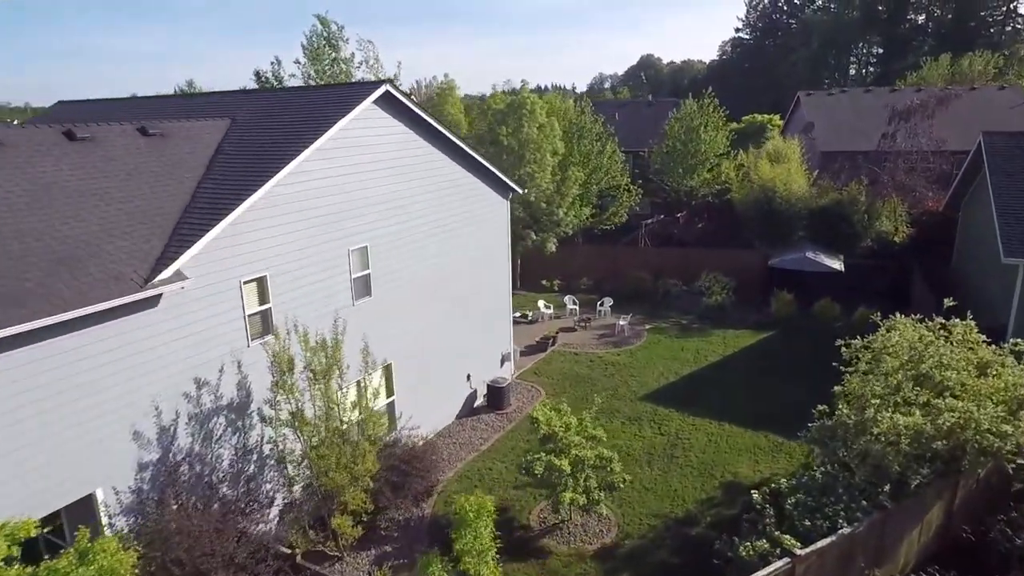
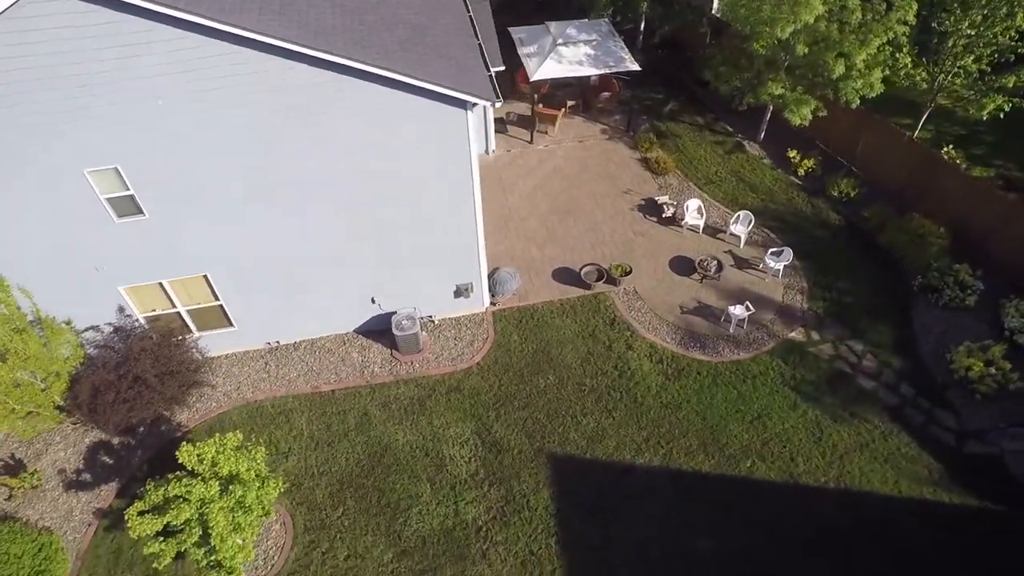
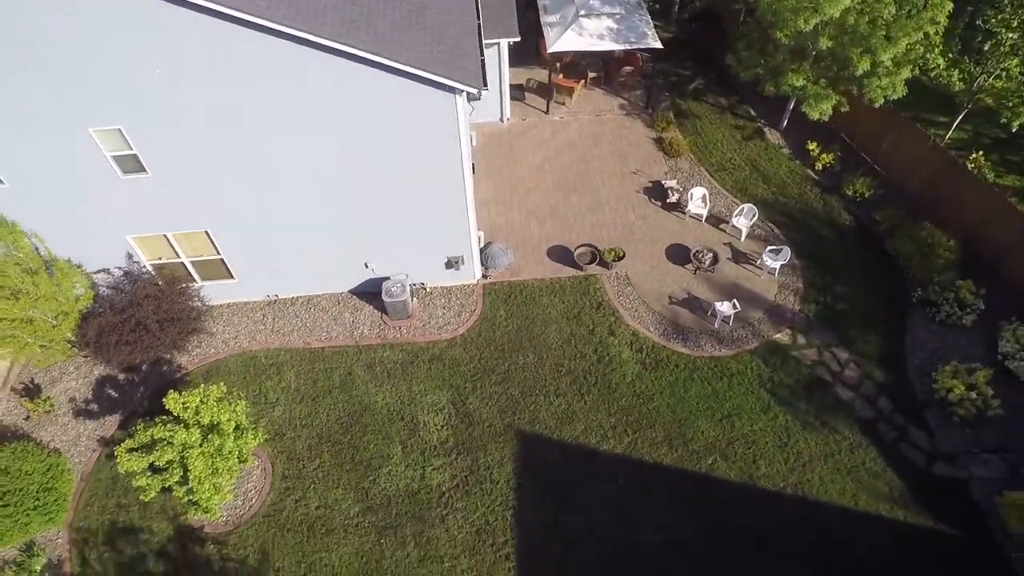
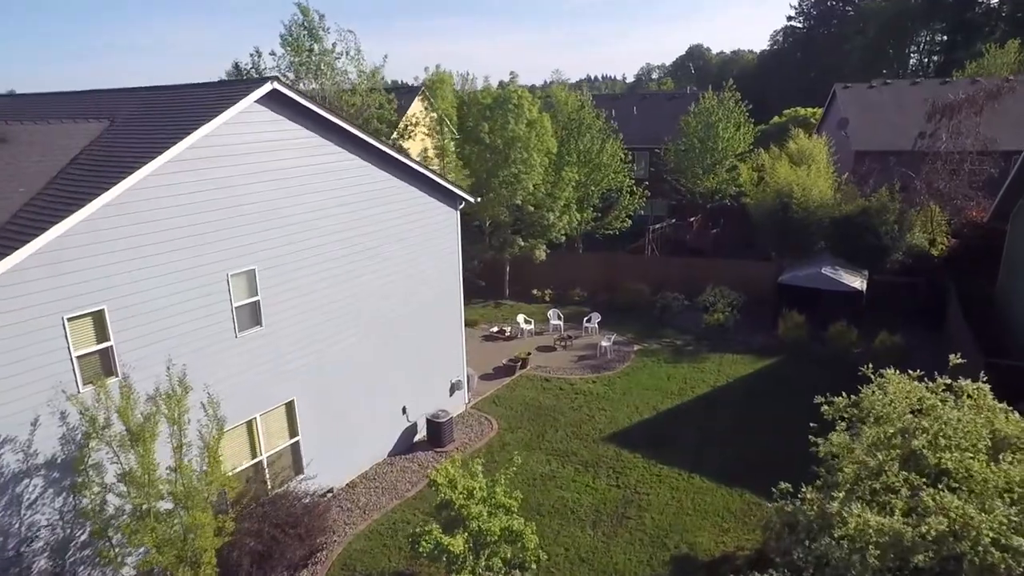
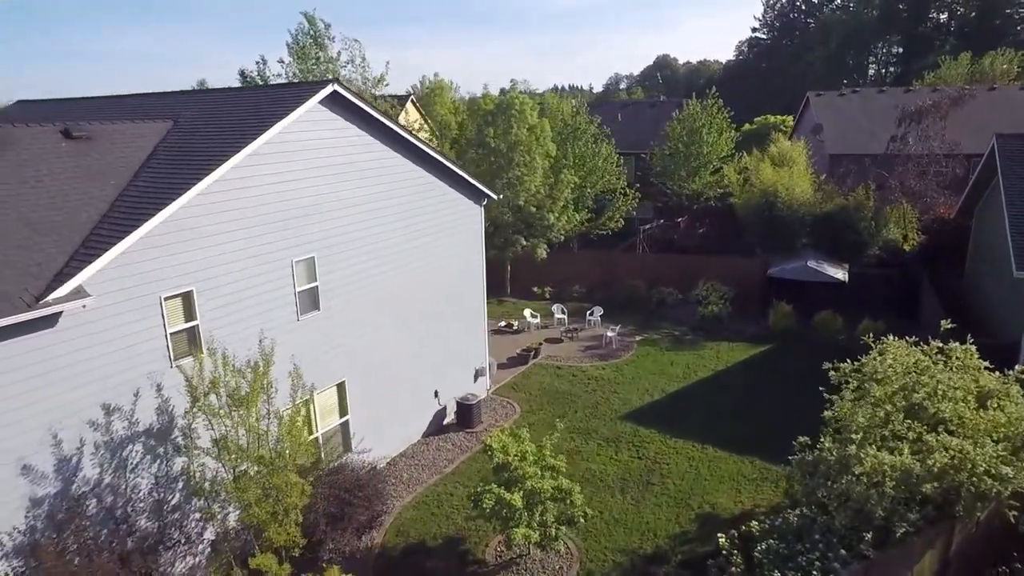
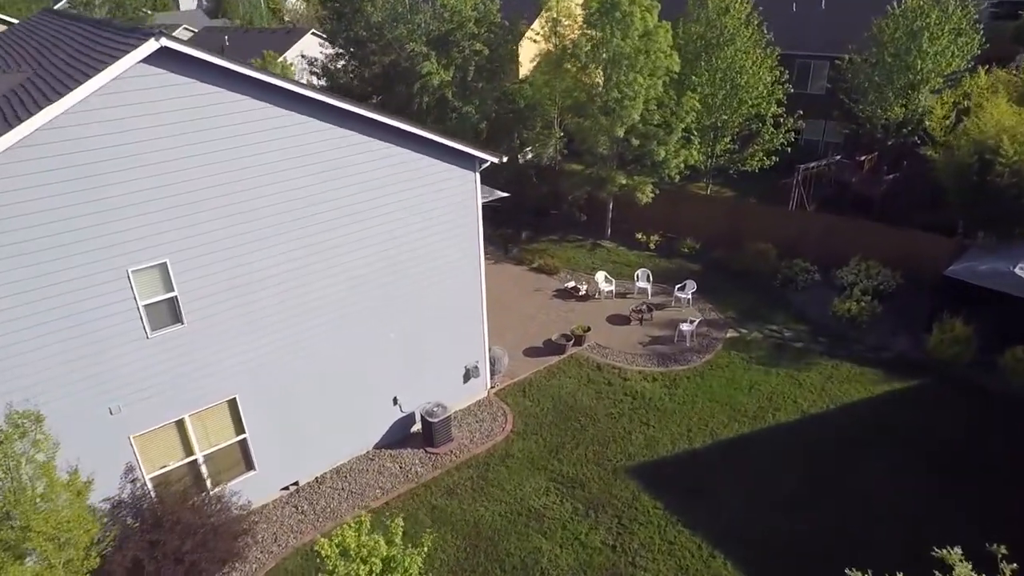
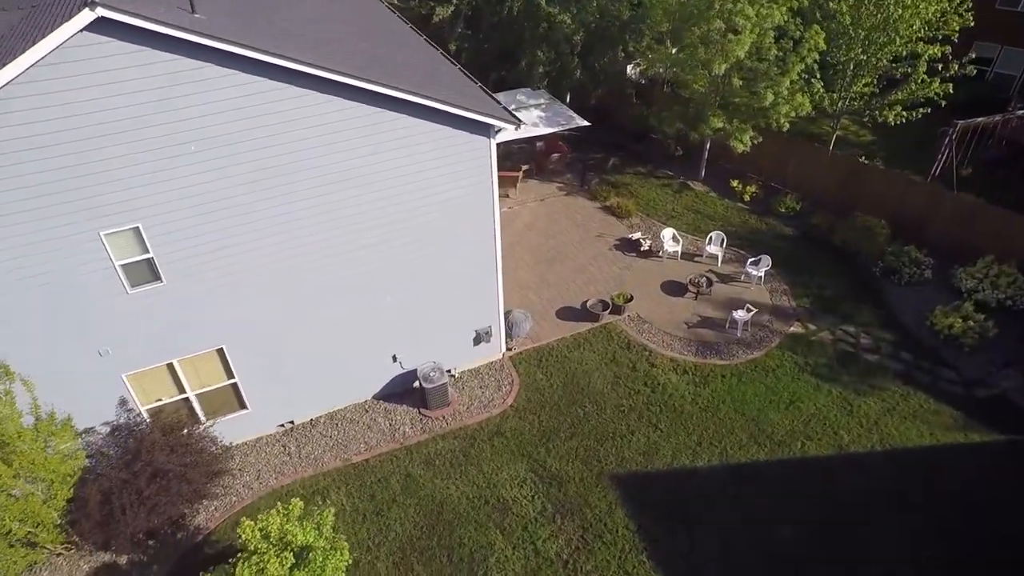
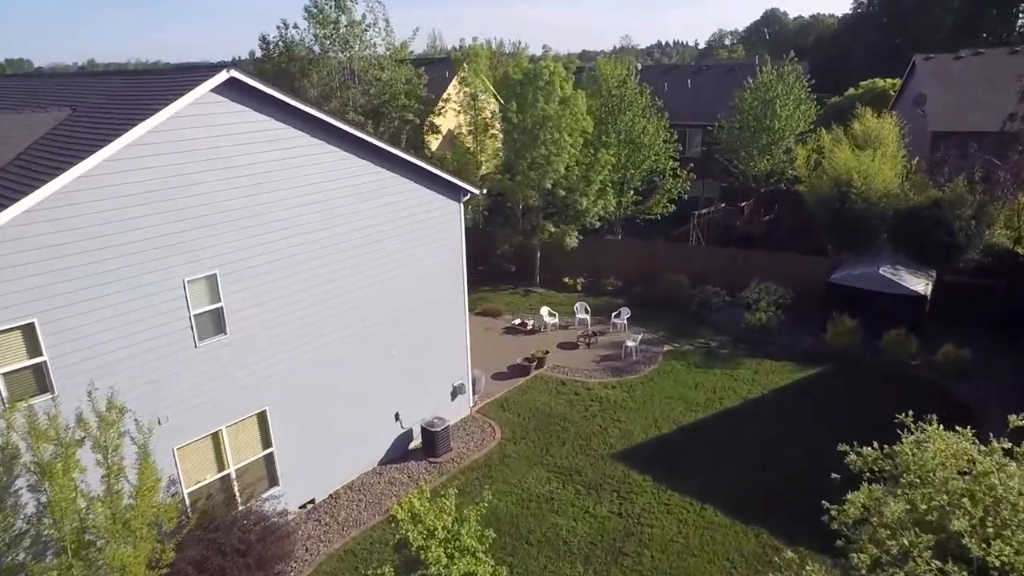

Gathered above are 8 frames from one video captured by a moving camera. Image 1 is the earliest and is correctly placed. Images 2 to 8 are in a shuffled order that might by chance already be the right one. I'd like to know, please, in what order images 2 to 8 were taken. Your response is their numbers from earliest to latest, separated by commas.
5, 4, 8, 6, 7, 2, 3
